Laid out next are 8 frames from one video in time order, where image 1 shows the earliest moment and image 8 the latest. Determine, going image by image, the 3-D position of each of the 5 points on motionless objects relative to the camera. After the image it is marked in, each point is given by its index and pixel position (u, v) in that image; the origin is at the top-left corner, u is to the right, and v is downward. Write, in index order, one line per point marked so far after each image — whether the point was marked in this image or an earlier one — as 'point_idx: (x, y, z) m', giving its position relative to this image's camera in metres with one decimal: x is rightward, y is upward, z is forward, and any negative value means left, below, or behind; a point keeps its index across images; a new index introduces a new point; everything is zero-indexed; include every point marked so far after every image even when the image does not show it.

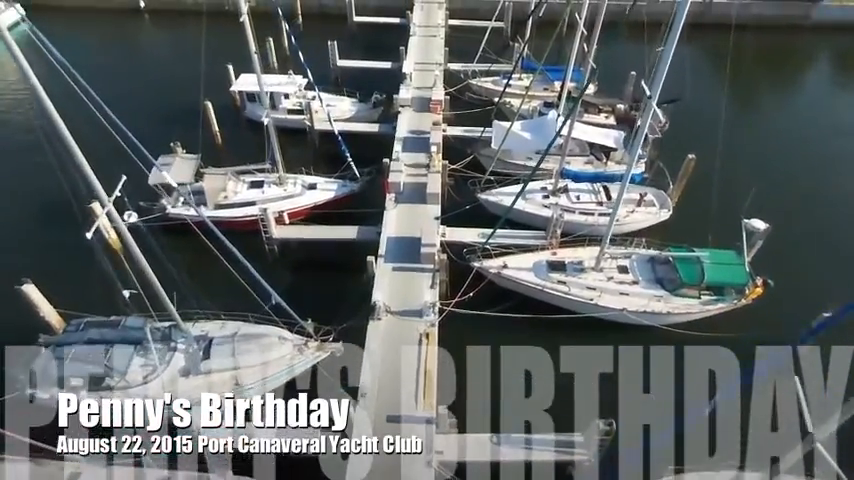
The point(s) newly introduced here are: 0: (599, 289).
0: (+6.4, -1.8, +19.6) m
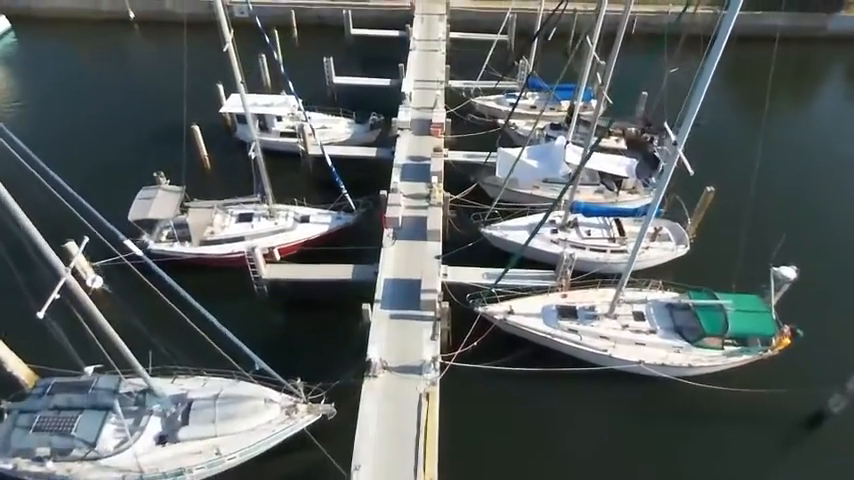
0: (+6.4, -3.4, +18.1) m
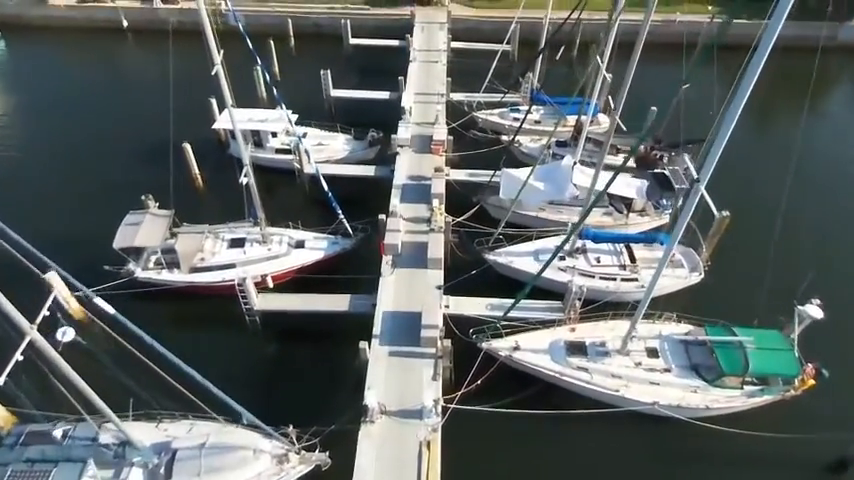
0: (+6.4, -4.4, +17.0) m
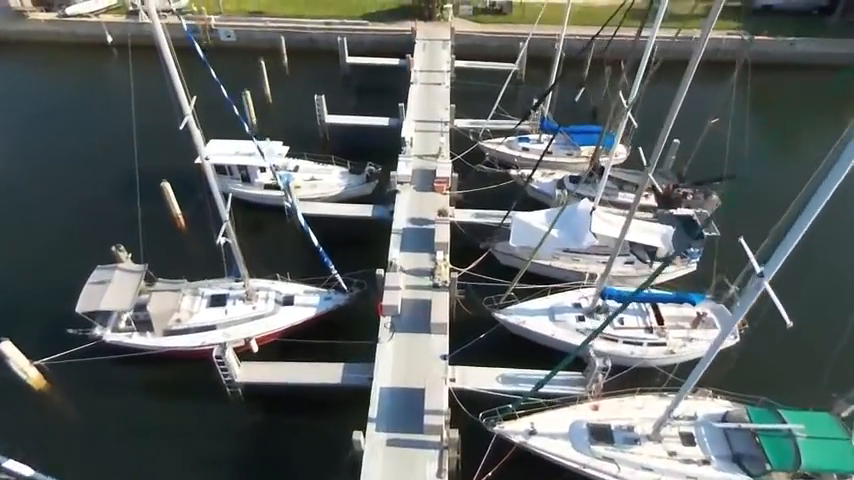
0: (+6.5, -6.5, +14.9) m
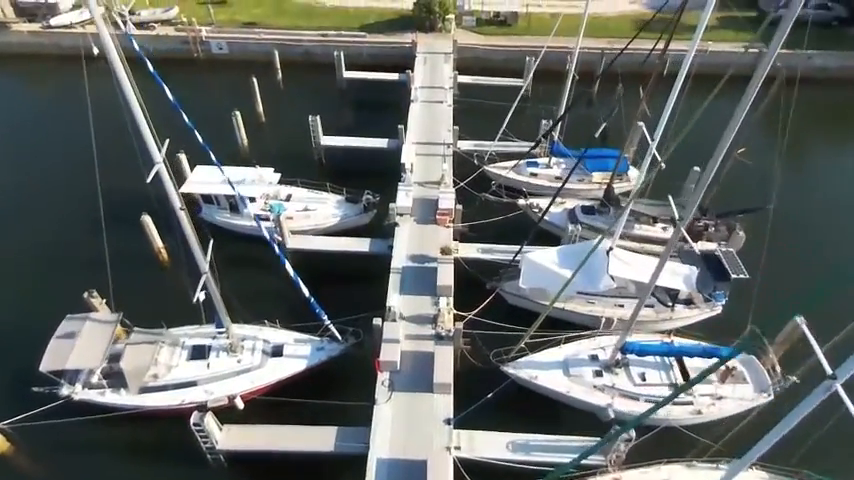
0: (+6.6, -8.0, +13.2) m
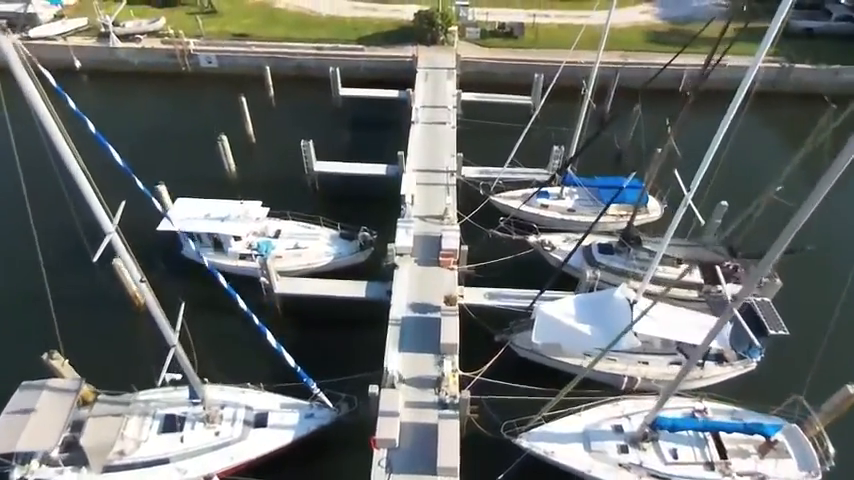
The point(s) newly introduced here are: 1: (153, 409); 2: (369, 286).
0: (+6.6, -9.7, +11.2) m
1: (-8.1, -4.9, +15.6) m
2: (-2.1, -1.8, +19.5) m
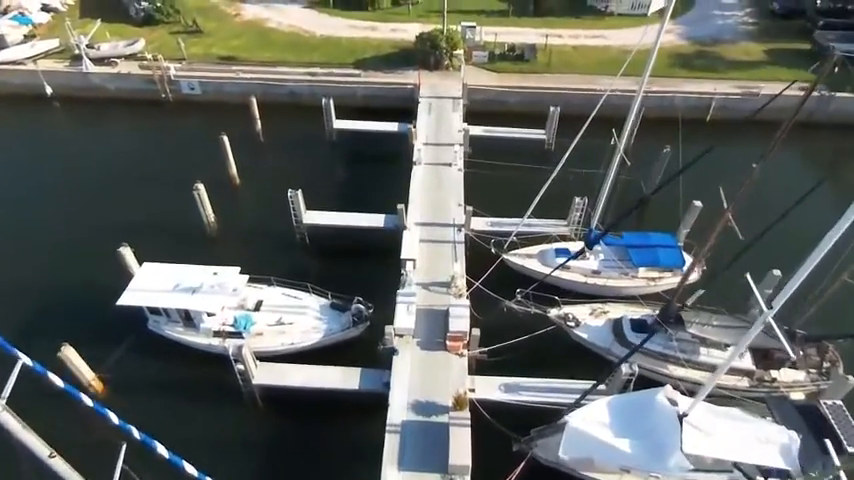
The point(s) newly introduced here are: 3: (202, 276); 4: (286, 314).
0: (+6.8, -12.2, +8.3) m
1: (-8.0, -7.5, +12.7) m
2: (-2.0, -4.3, +16.6) m
3: (-7.8, -1.2, +18.3) m
4: (-4.9, -2.6, +18.3) m
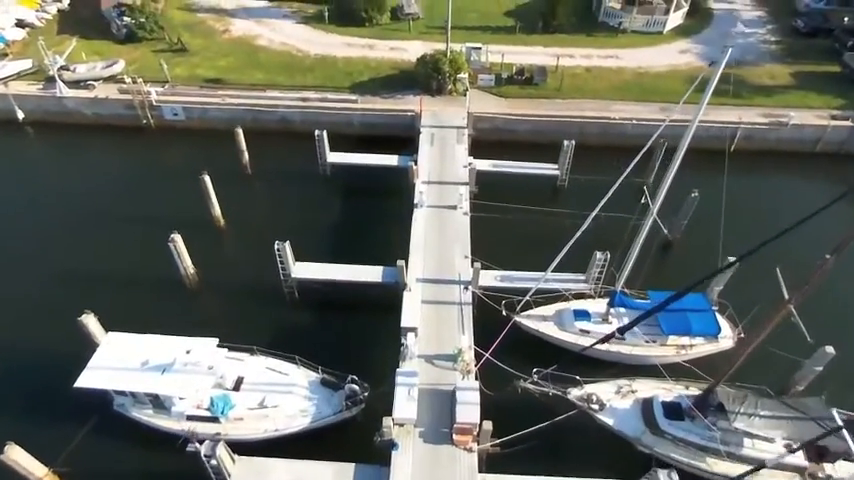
0: (+6.9, -14.4, +6.1) m
1: (-7.8, -9.6, +10.5) m
2: (-1.9, -6.5, +14.4) m
3: (-7.7, -3.4, +16.0) m
4: (-4.8, -4.7, +16.1) m
